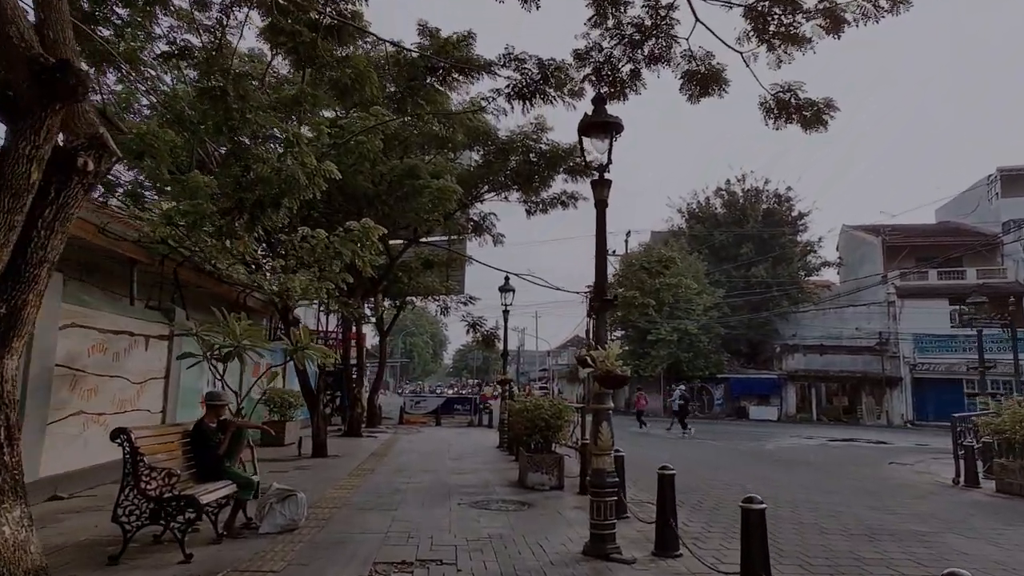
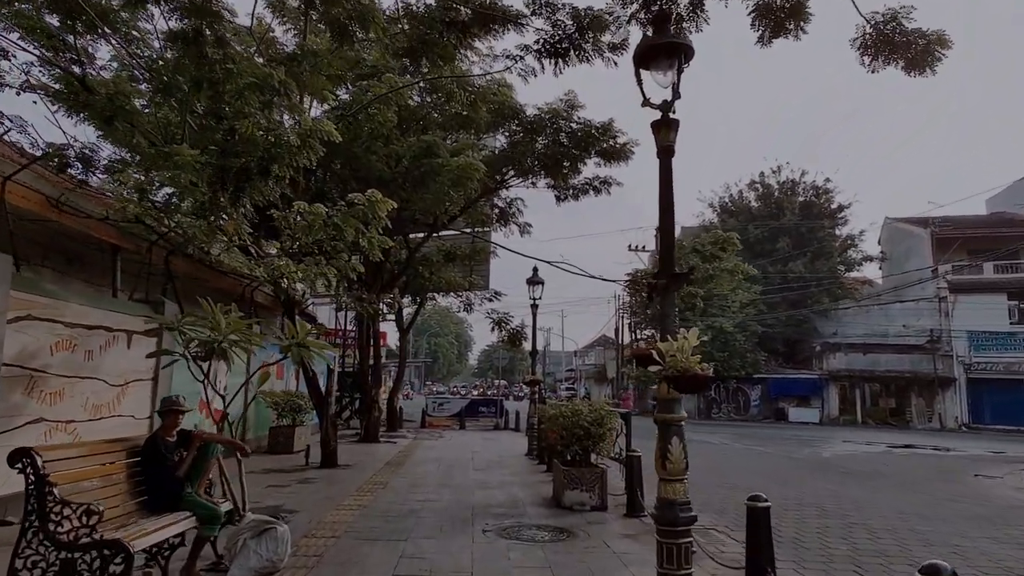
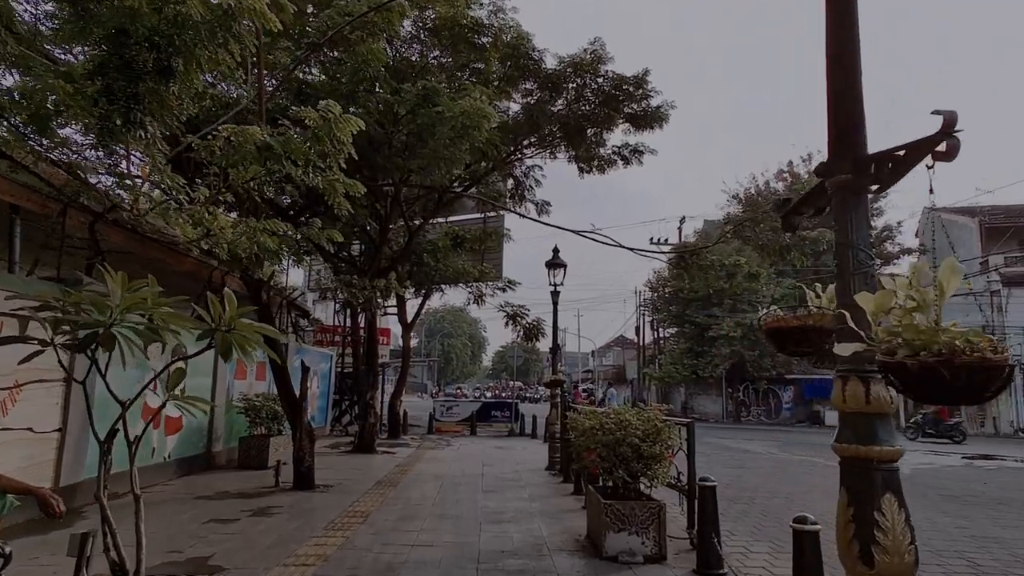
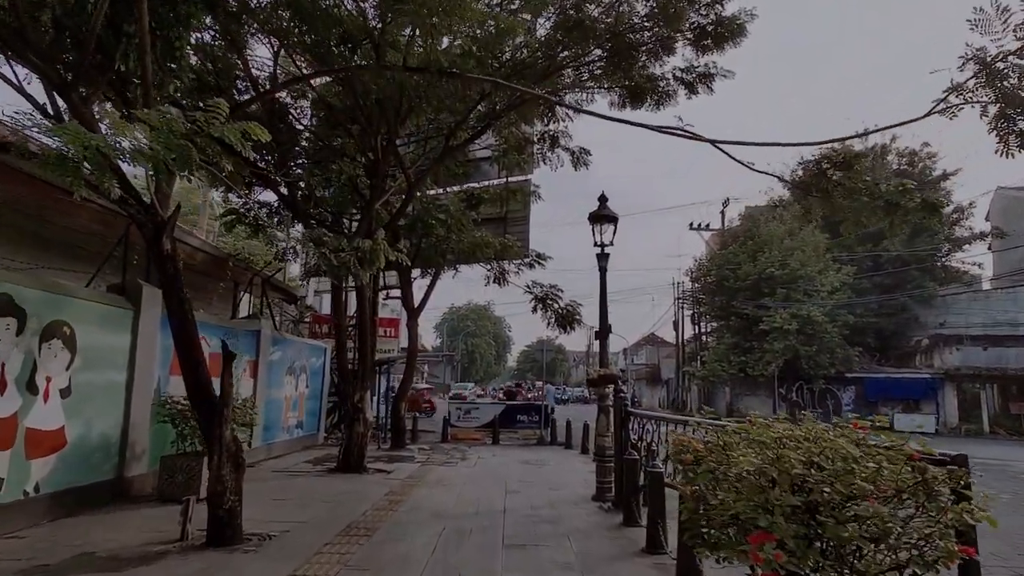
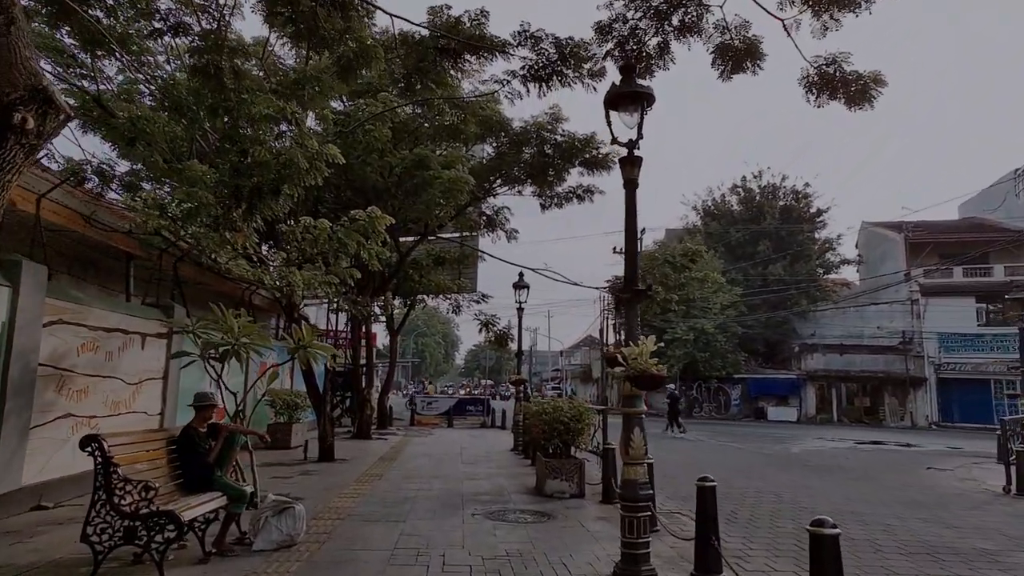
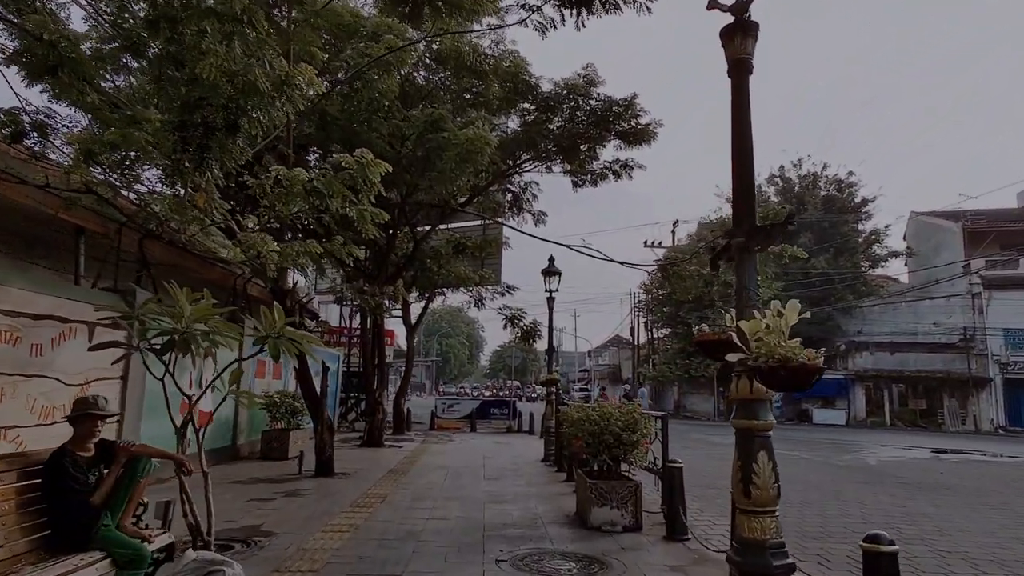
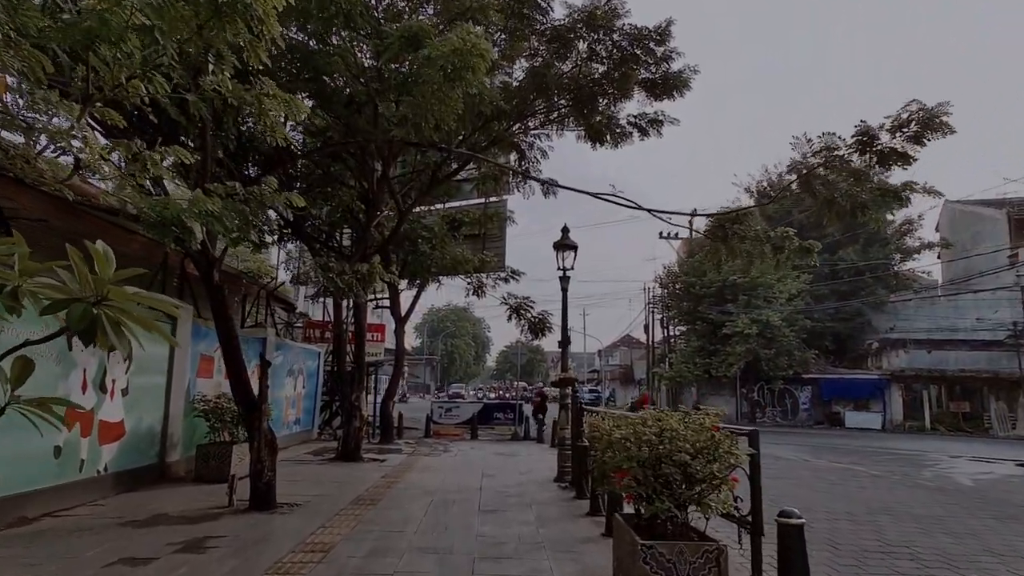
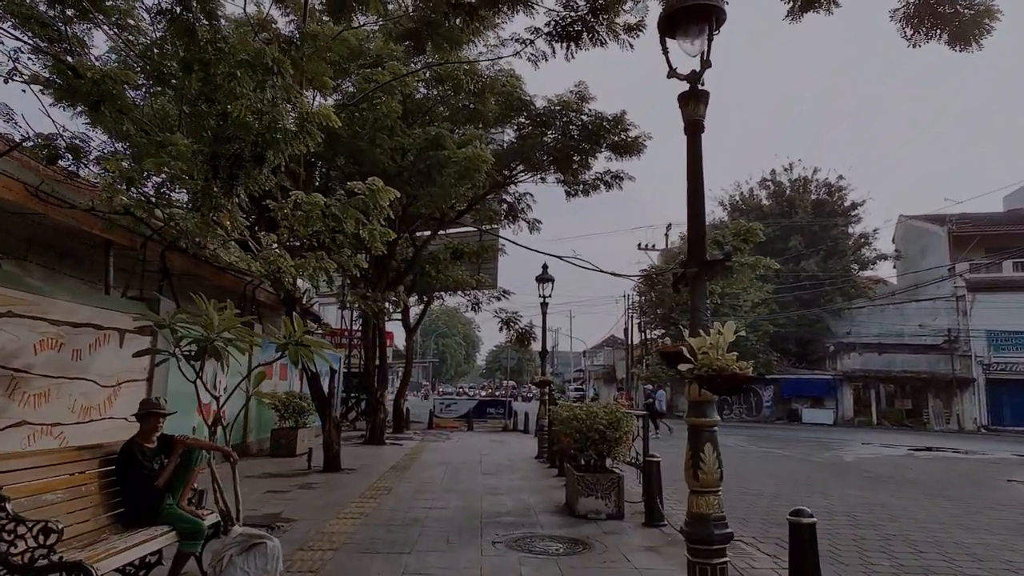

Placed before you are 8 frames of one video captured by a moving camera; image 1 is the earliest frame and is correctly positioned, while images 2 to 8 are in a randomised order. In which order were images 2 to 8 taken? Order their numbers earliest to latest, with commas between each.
5, 2, 8, 6, 3, 7, 4
